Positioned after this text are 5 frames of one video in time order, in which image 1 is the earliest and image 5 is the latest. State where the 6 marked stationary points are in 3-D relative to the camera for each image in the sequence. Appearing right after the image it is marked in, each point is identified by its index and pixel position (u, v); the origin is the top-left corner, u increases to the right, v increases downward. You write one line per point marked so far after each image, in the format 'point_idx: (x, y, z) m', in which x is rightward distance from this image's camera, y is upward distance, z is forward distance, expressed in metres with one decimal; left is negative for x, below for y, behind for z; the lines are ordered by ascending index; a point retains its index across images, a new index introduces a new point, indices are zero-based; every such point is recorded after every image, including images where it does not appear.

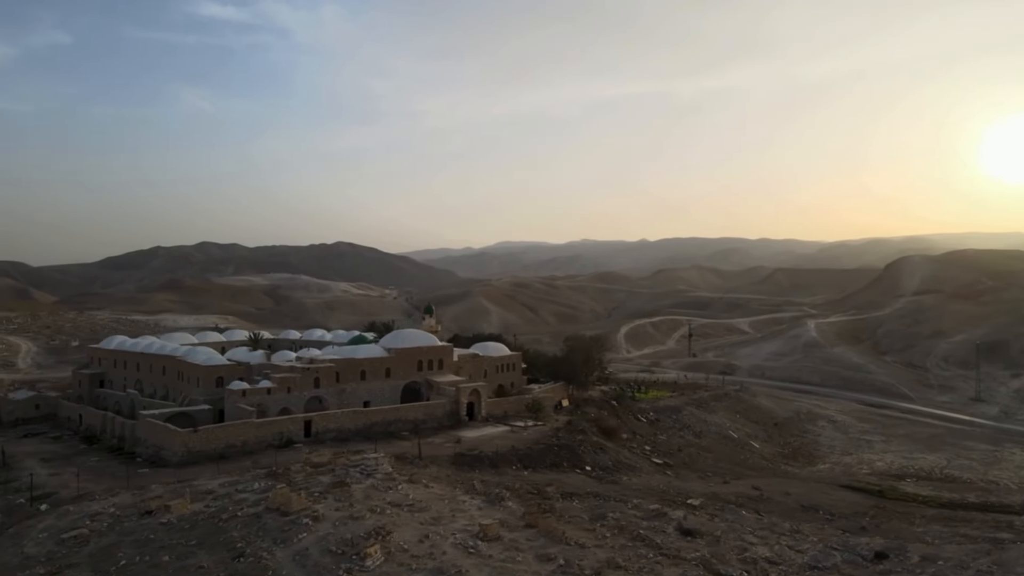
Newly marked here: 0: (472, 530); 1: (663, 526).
0: (-0.8, -4.9, +14.8) m
1: (+3.9, -6.2, +18.8) m
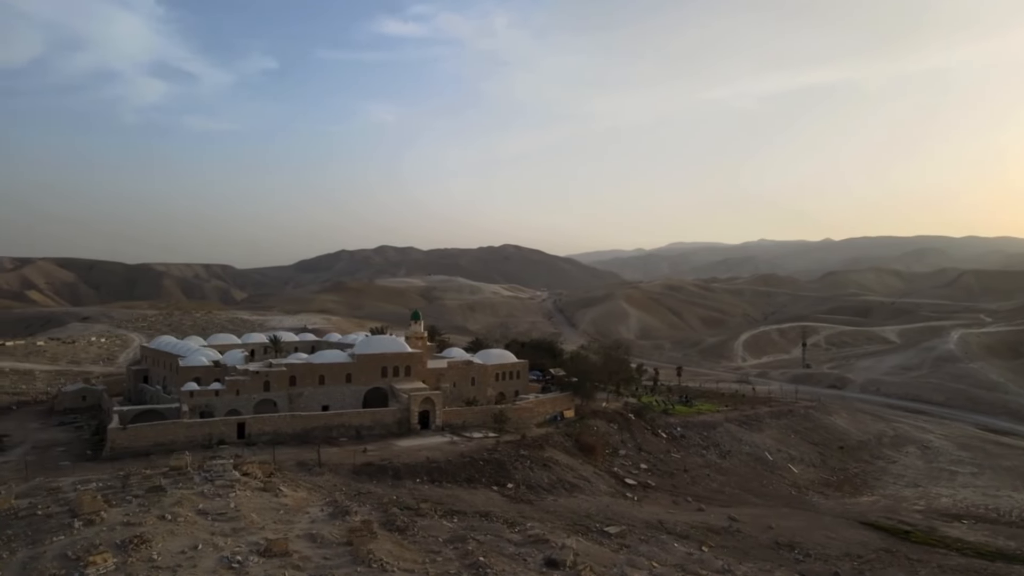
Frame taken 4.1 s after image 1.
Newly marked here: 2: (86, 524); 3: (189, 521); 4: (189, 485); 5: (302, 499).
0: (-5.0, -5.2, +14.6) m
1: (+0.4, -6.4, +17.5) m
2: (-8.1, -4.5, +13.8) m
3: (-6.6, -4.7, +14.7) m
4: (-7.3, -4.5, +16.4) m
5: (-5.2, -5.2, +17.8) m
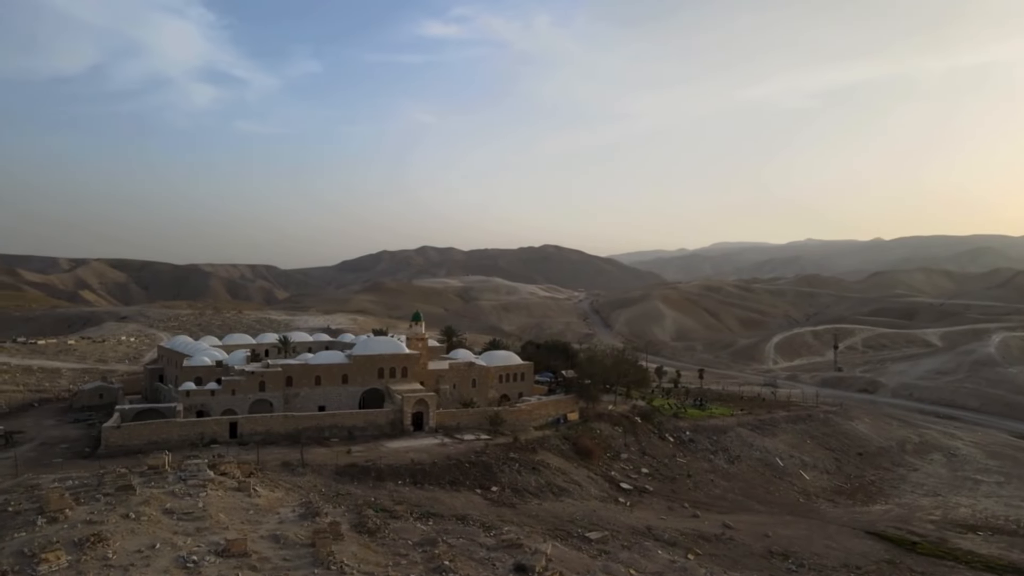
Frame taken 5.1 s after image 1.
0: (-5.9, -5.2, +14.7) m
1: (-0.3, -6.5, +17.4) m
2: (-9.0, -4.6, +14.2) m
3: (-7.4, -4.8, +14.9) m
4: (-8.1, -4.5, +16.7) m
5: (-5.8, -5.2, +18.0) m
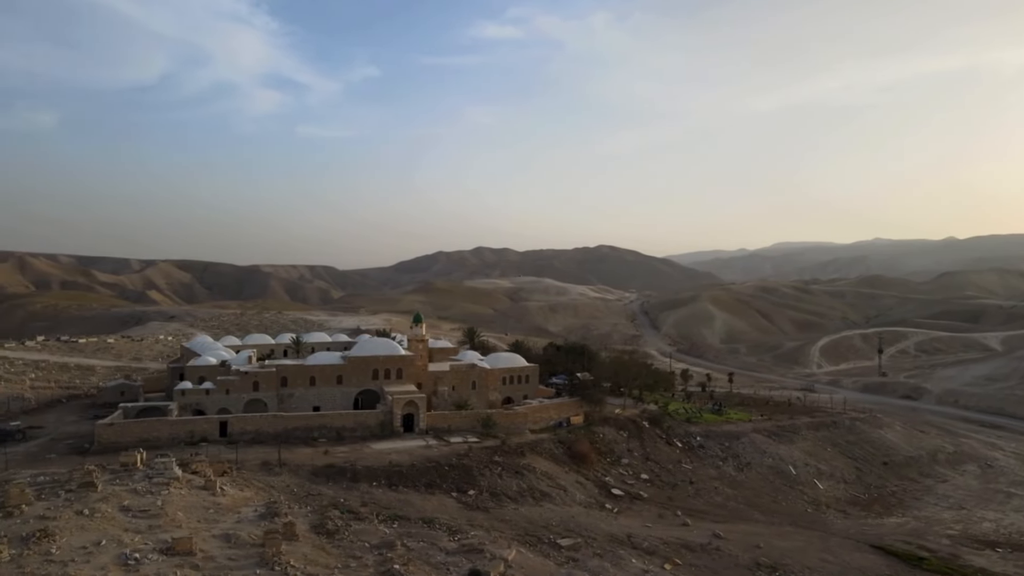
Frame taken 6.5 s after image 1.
0: (-7.1, -5.3, +15.0) m
1: (-1.3, -6.6, +17.2) m
2: (-10.2, -4.6, +14.7) m
3: (-8.6, -4.8, +15.3) m
4: (-9.1, -4.6, +17.1) m
5: (-6.8, -5.3, +18.3) m
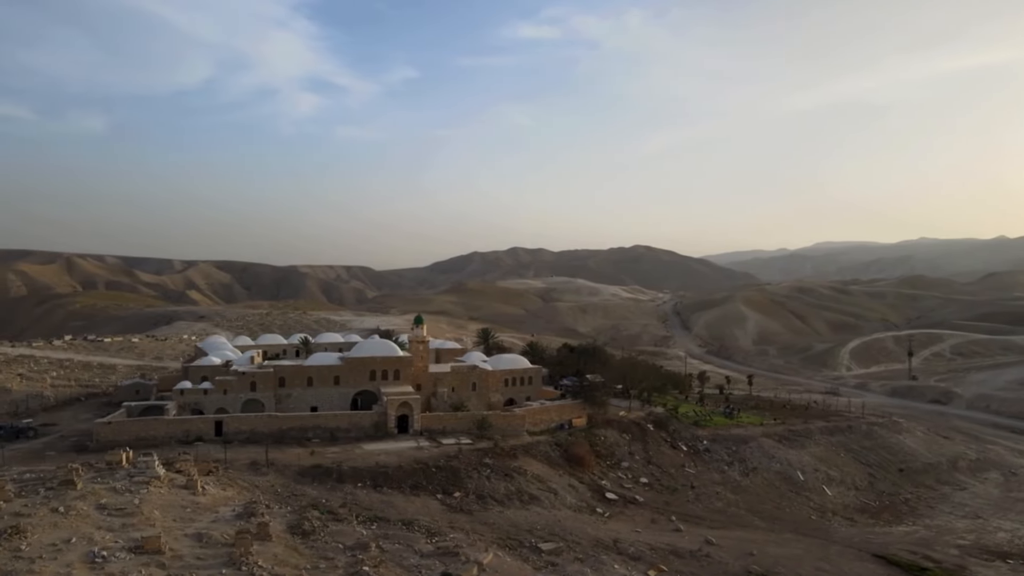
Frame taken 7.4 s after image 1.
0: (-7.8, -5.3, +15.3) m
1: (-1.9, -6.6, +17.2) m
2: (-11.0, -4.7, +15.1) m
3: (-9.3, -4.9, +15.6) m
4: (-9.7, -4.6, +17.5) m
5: (-7.4, -5.4, +18.5) m
